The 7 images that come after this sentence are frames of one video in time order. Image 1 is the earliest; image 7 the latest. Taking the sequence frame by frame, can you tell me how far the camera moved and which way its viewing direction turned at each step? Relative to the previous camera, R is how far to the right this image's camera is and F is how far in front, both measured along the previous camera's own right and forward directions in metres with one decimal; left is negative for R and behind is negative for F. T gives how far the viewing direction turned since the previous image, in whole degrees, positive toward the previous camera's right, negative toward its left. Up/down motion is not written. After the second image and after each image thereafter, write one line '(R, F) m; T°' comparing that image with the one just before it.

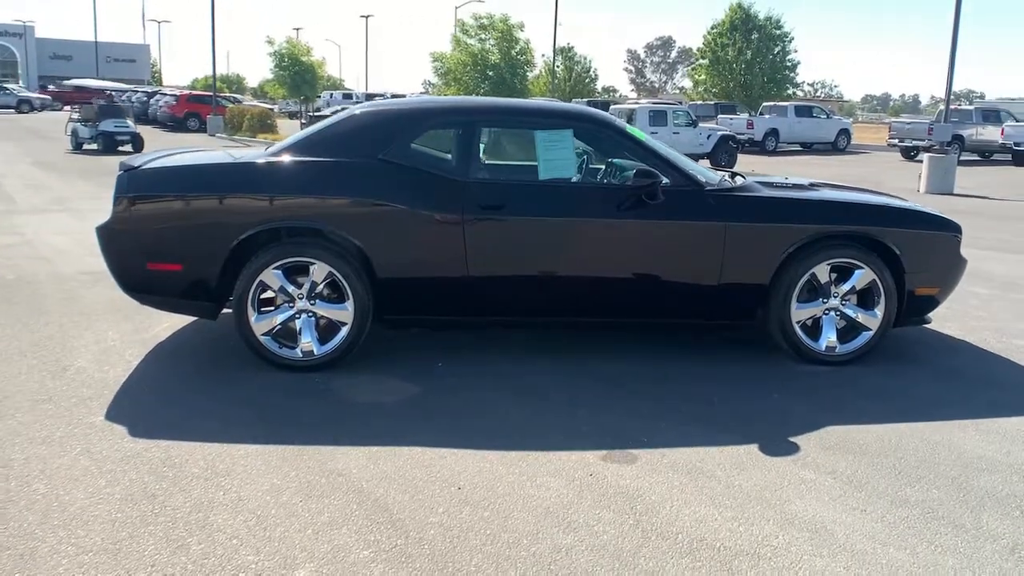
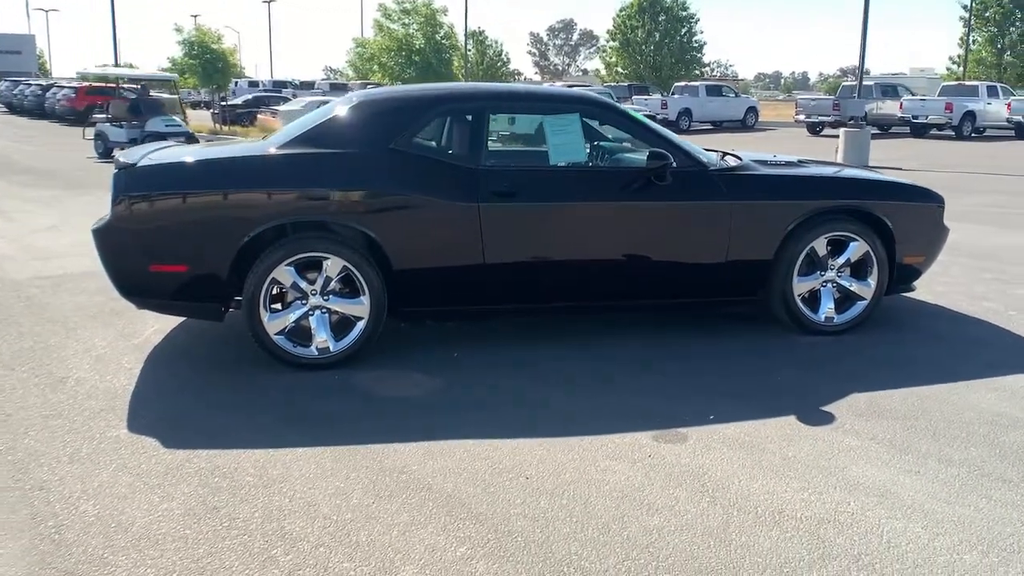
(-0.7, +0.1) m; +6°
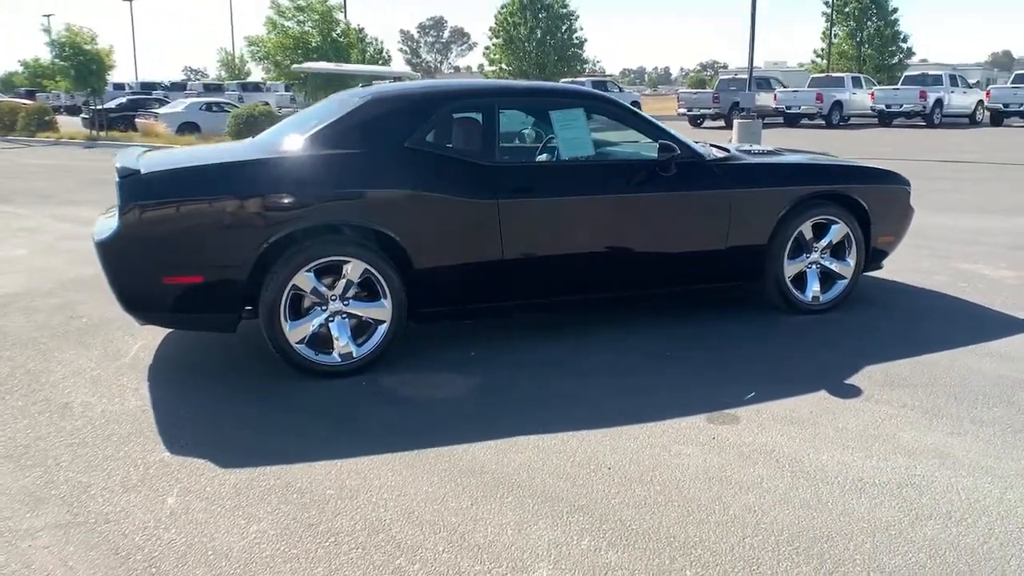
(-0.9, +0.1) m; +8°
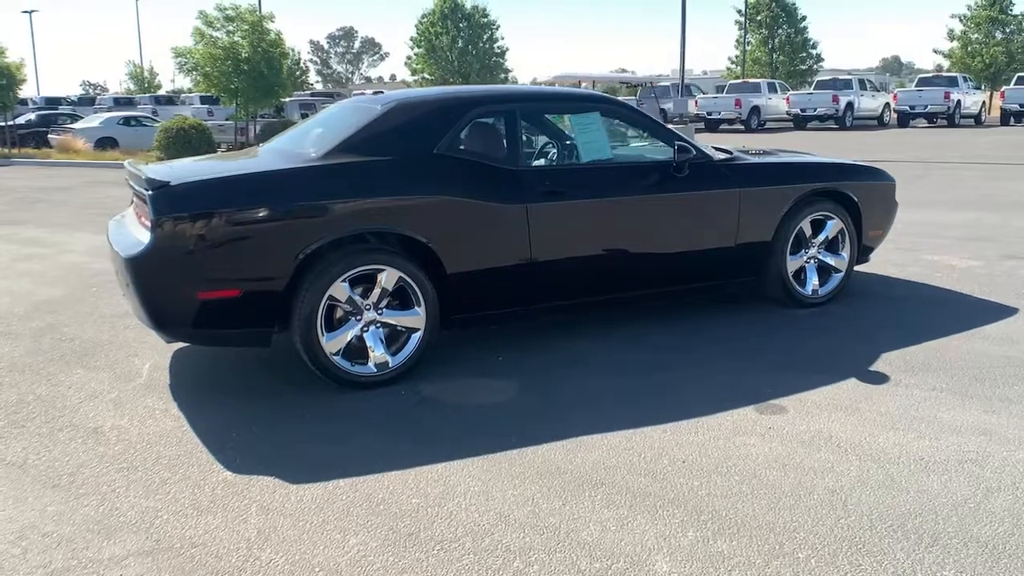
(-0.7, 0.0) m; +6°
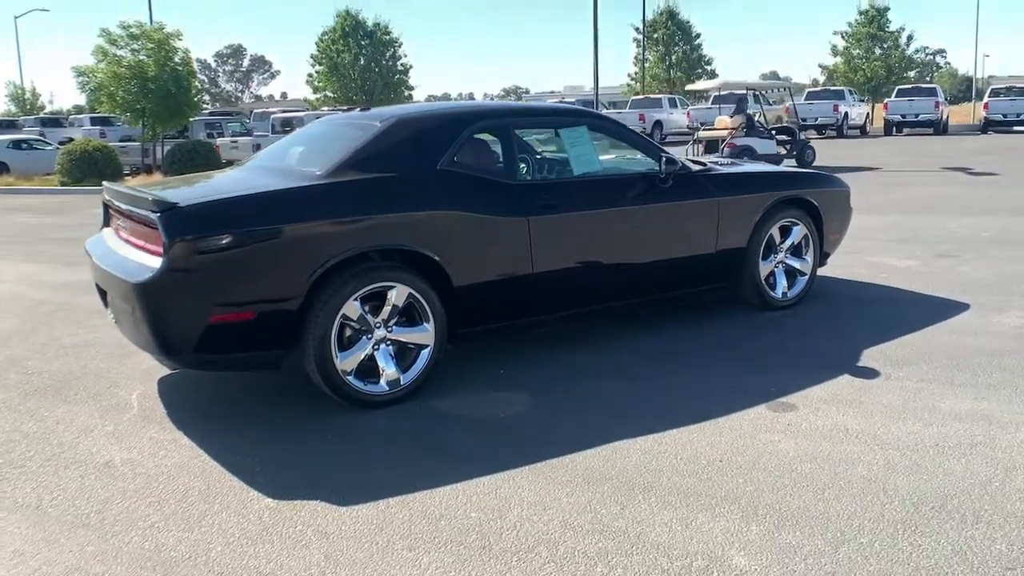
(-0.7, 0.0) m; +7°
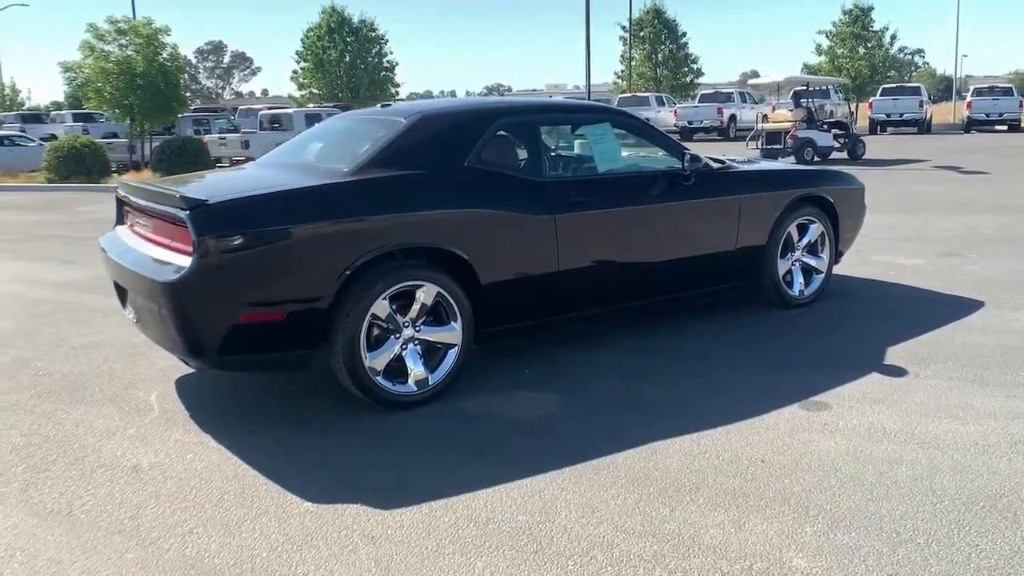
(-0.3, +0.1) m; +1°
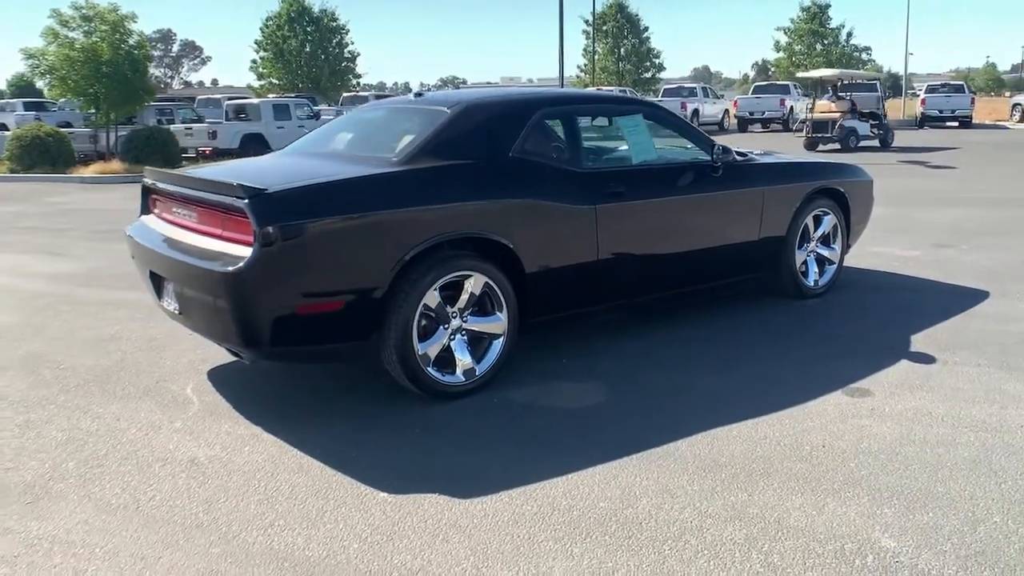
(-0.5, 0.0) m; +3°
